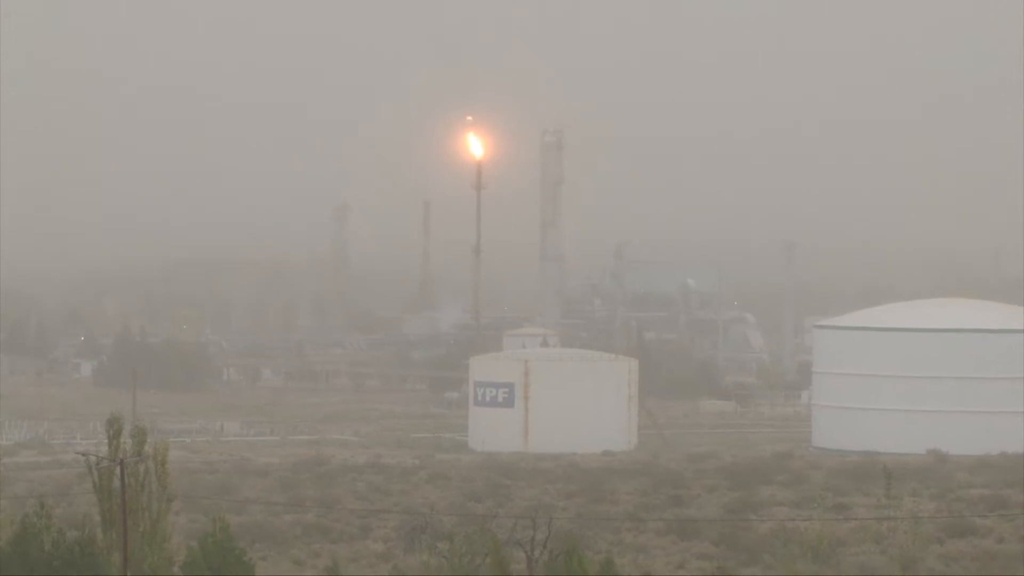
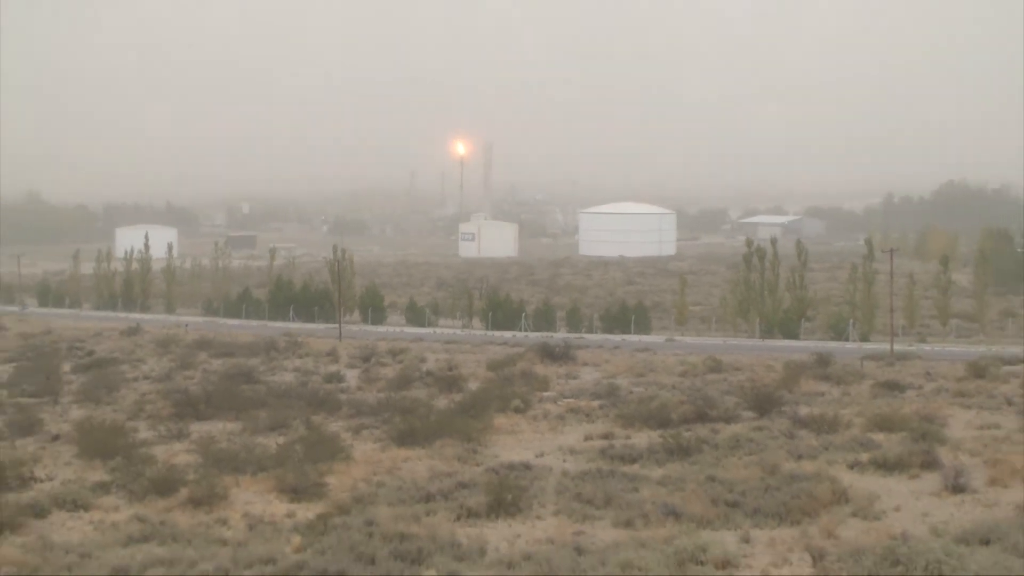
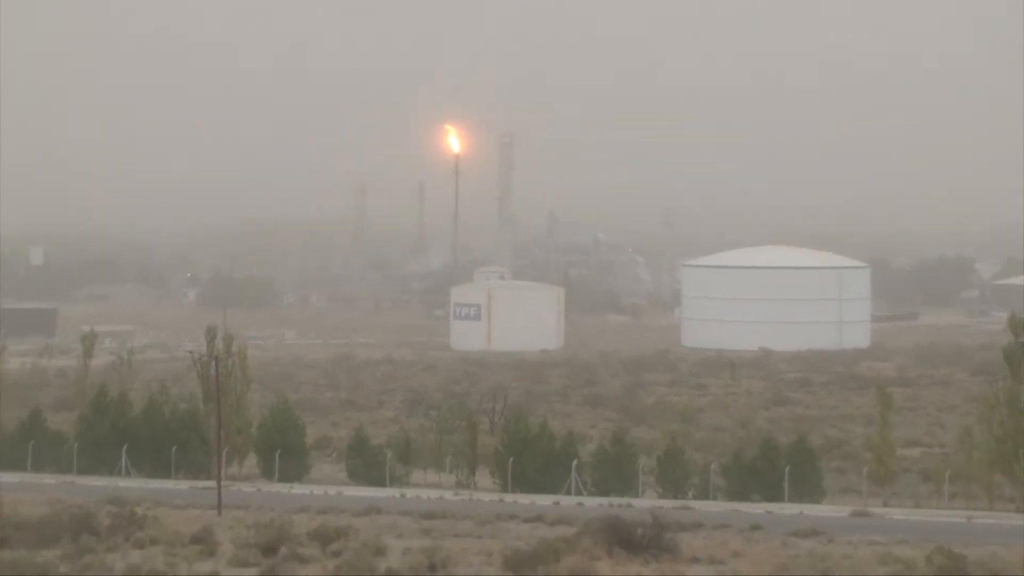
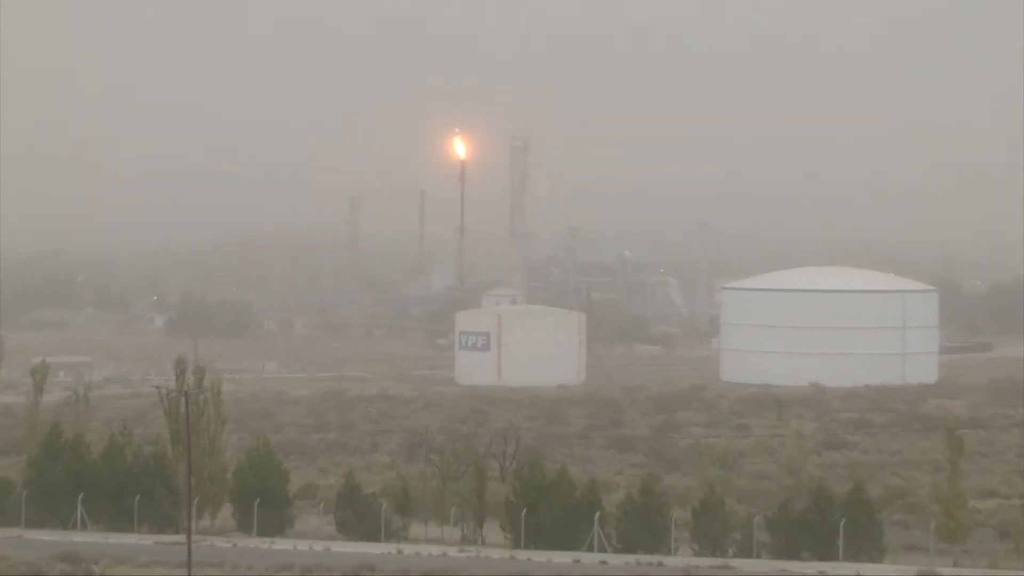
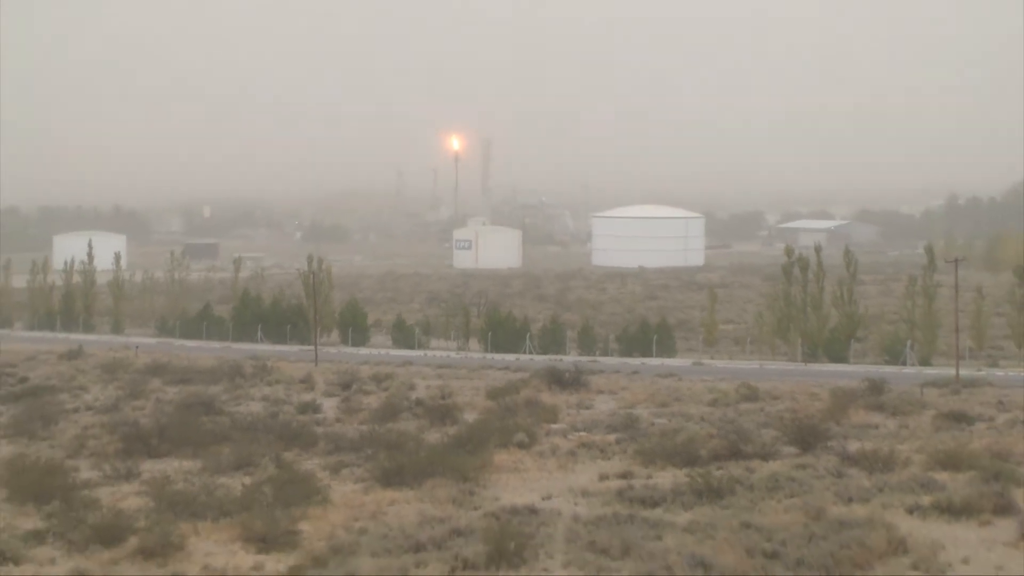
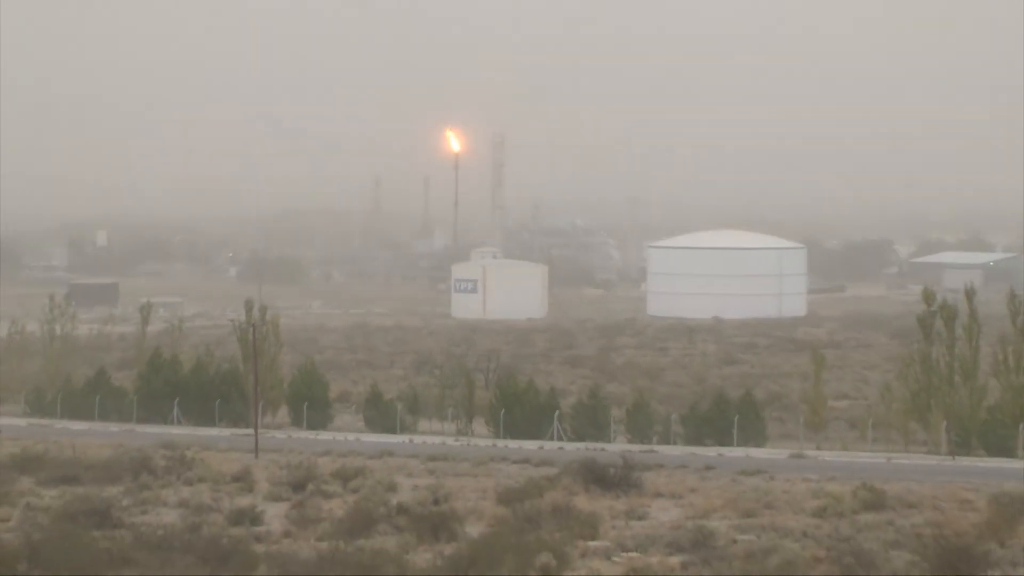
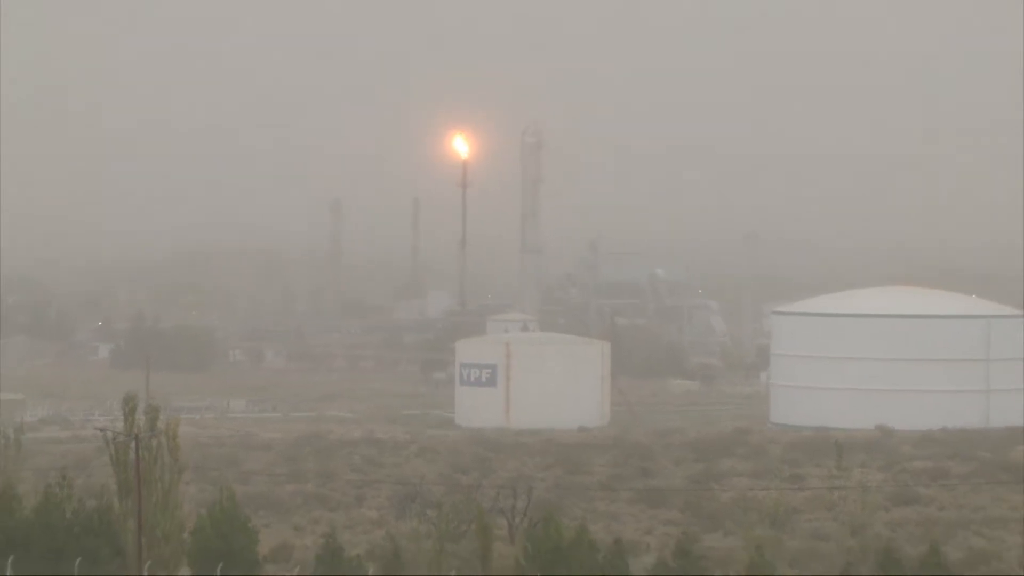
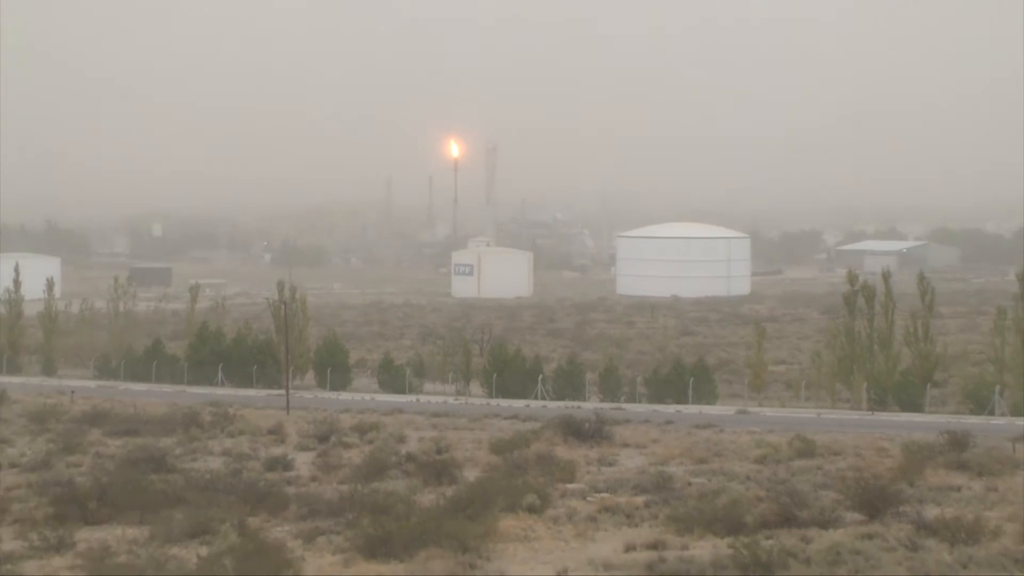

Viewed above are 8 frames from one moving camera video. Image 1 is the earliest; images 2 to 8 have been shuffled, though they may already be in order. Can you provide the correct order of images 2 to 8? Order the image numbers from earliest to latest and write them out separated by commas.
7, 4, 3, 6, 8, 5, 2
